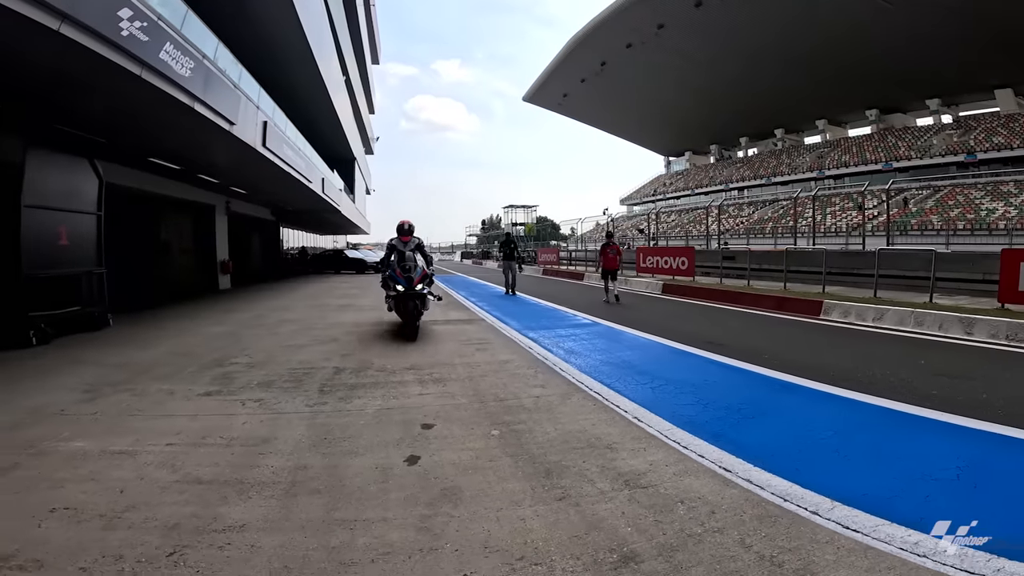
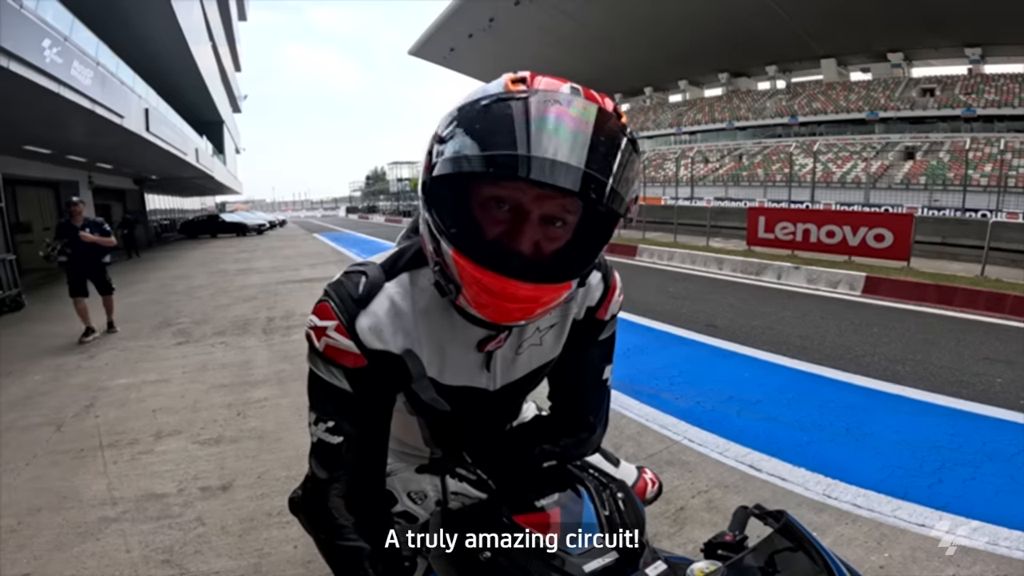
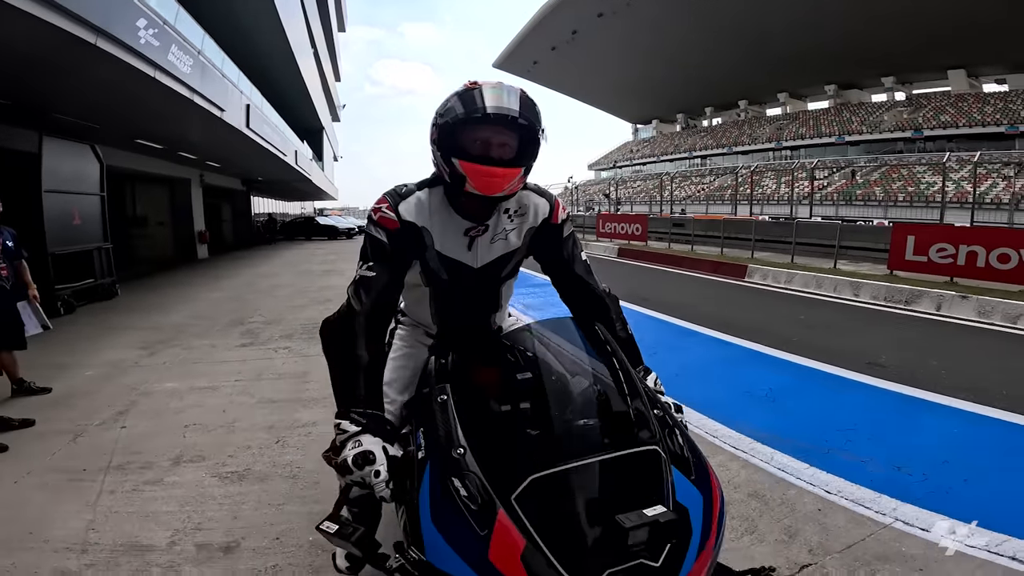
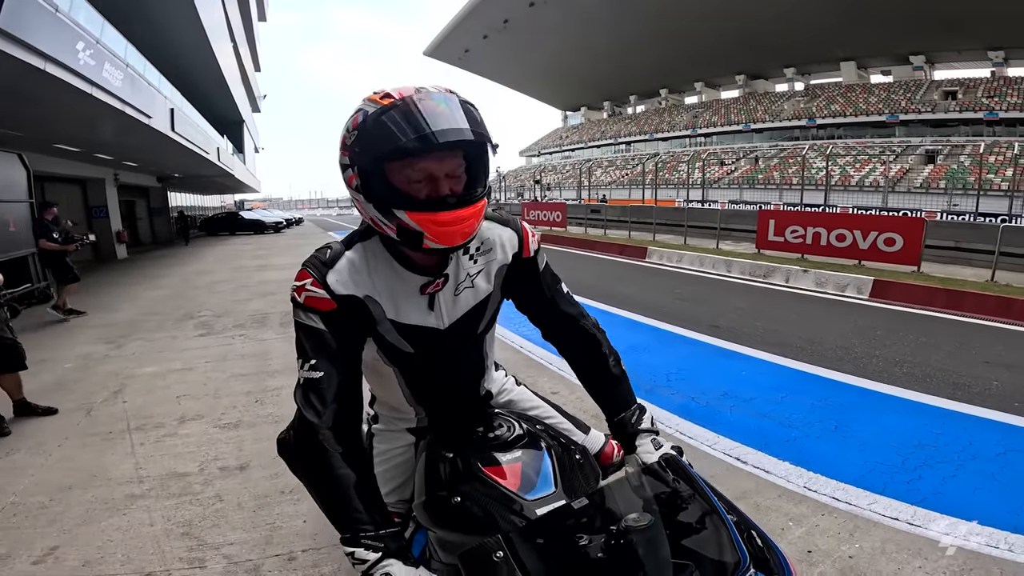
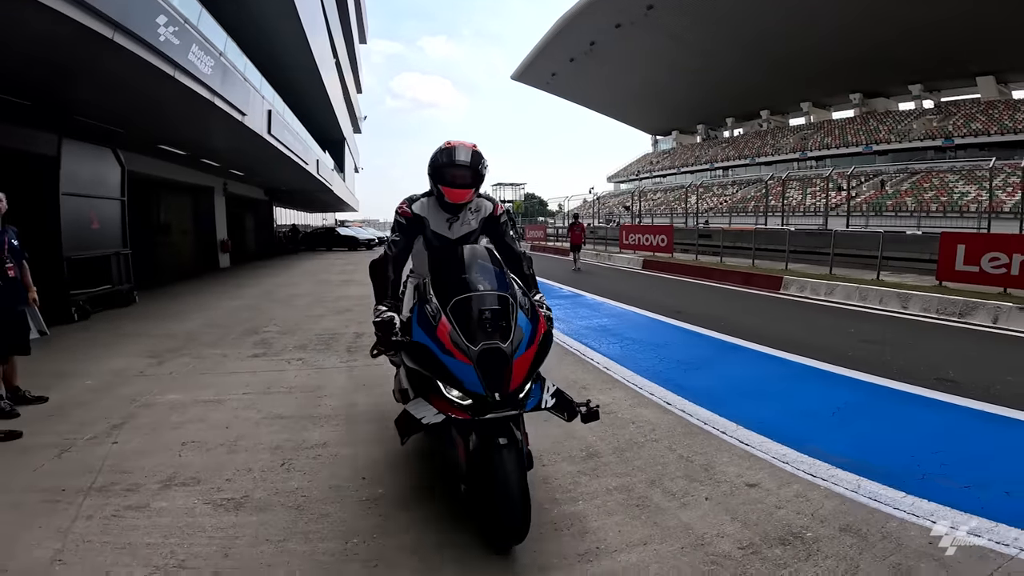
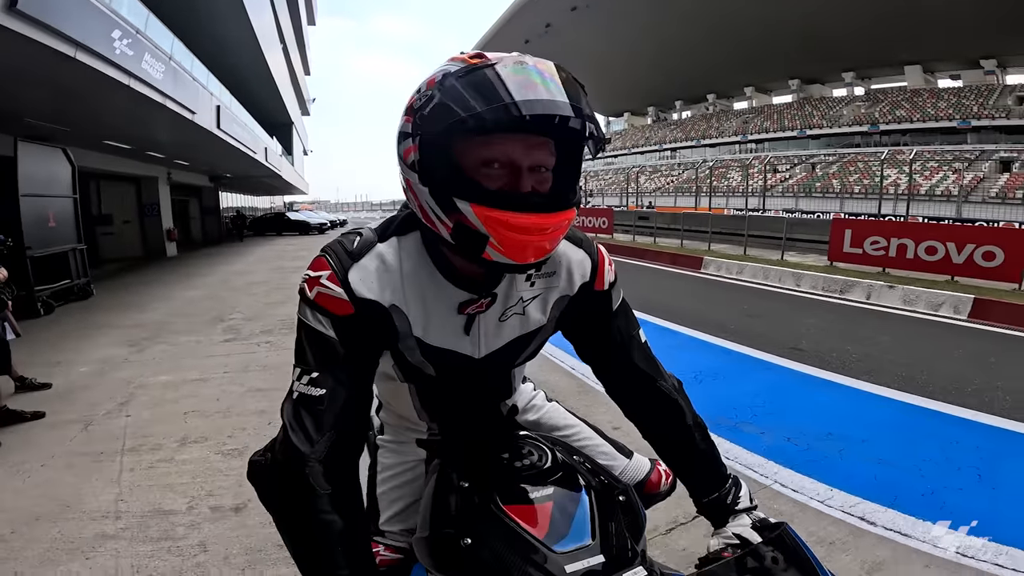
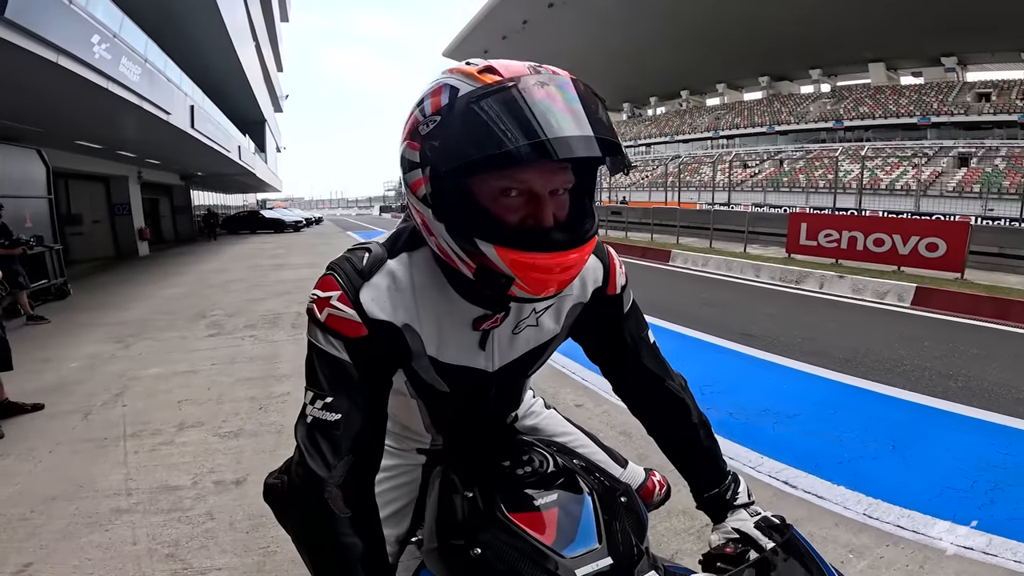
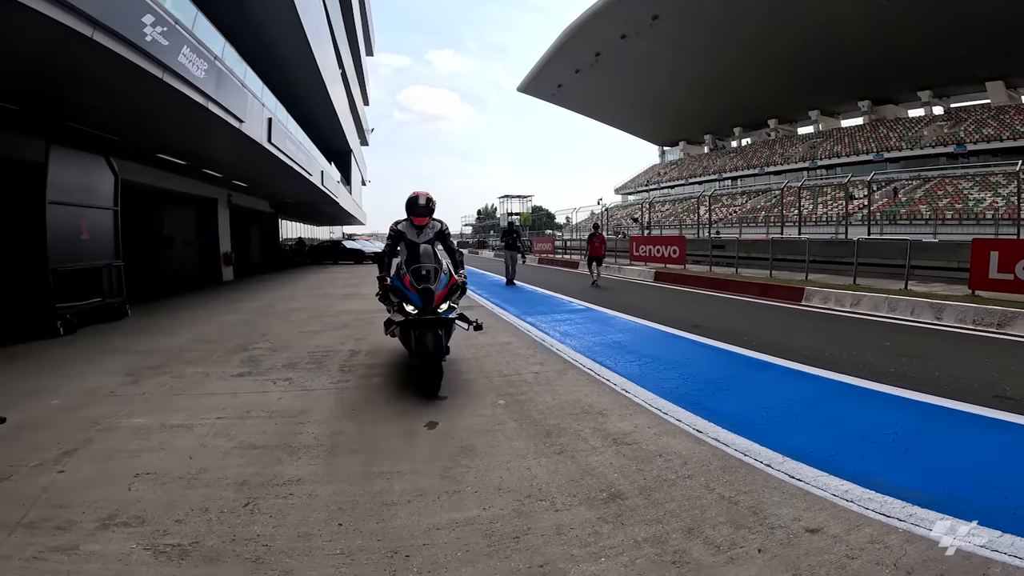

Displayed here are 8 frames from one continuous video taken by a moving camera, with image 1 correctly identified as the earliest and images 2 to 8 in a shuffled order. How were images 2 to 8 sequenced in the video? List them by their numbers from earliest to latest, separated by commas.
8, 5, 3, 6, 7, 4, 2
